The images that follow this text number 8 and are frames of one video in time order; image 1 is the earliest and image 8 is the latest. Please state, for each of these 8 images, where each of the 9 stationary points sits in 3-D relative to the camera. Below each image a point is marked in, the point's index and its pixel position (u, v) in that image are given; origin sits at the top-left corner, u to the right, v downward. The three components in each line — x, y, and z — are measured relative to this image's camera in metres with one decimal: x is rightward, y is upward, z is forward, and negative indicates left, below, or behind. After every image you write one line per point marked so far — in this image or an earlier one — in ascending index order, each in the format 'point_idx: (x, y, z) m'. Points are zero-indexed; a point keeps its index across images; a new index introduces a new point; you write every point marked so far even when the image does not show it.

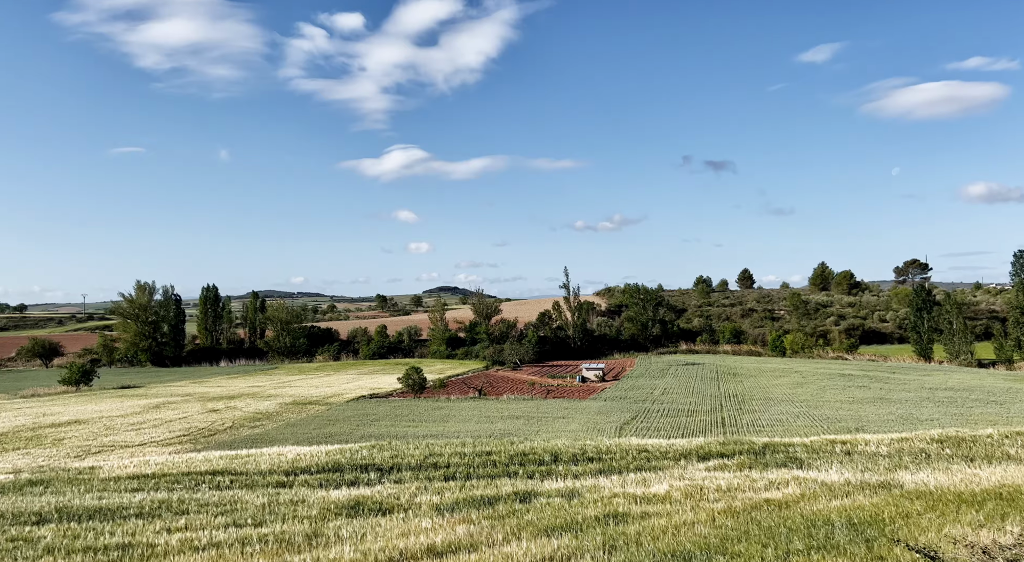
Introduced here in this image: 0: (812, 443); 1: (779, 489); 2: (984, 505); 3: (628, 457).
0: (+6.7, -3.9, +20.0) m
1: (+3.5, -3.0, +12.8) m
2: (+5.9, -3.2, +11.8) m
3: (+2.0, -3.1, +15.9) m
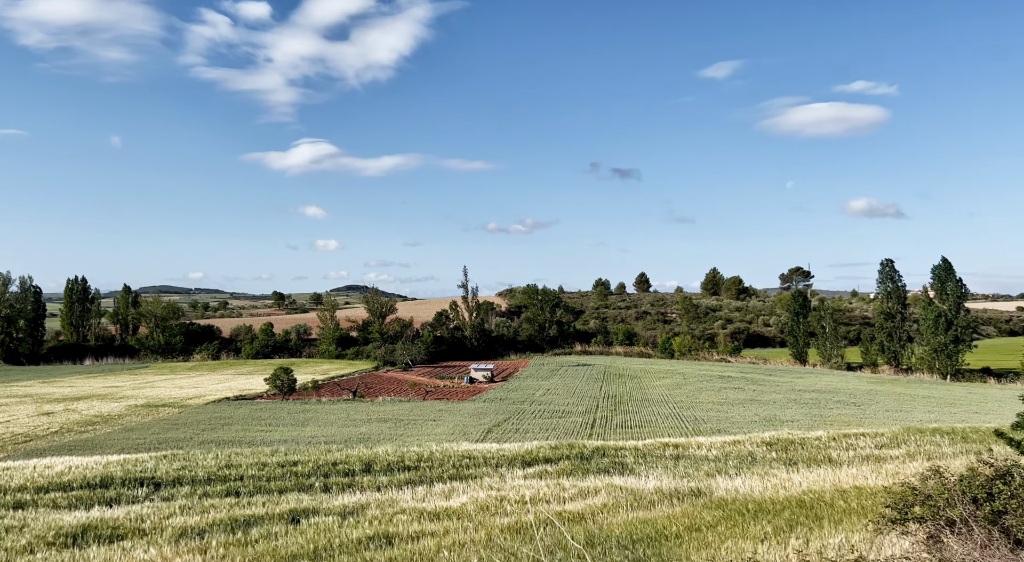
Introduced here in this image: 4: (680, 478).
0: (+3.0, -4.1, +19.9) m
1: (+0.8, -3.1, +12.3) m
2: (+3.3, -3.3, +11.6) m
3: (-1.1, -3.1, +15.2) m
4: (+3.2, -3.8, +16.5) m
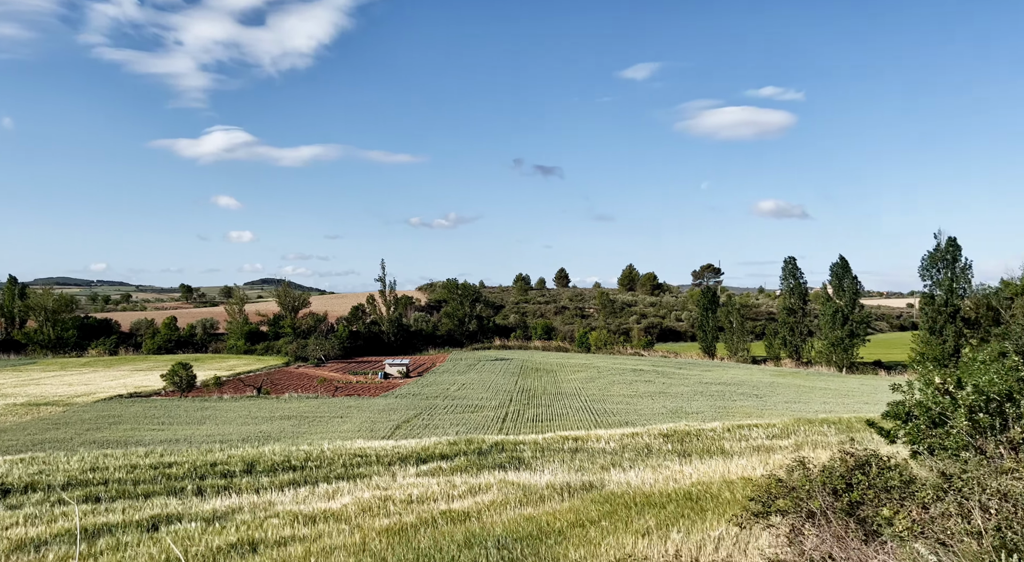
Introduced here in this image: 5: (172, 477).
0: (+0.8, -3.9, +19.7) m
1: (-0.7, -3.0, +11.9) m
2: (+1.9, -3.2, +11.5) m
3: (-2.9, -3.0, +14.6) m
4: (+1.3, -3.7, +16.3) m
5: (-4.5, -2.6, +12.0) m
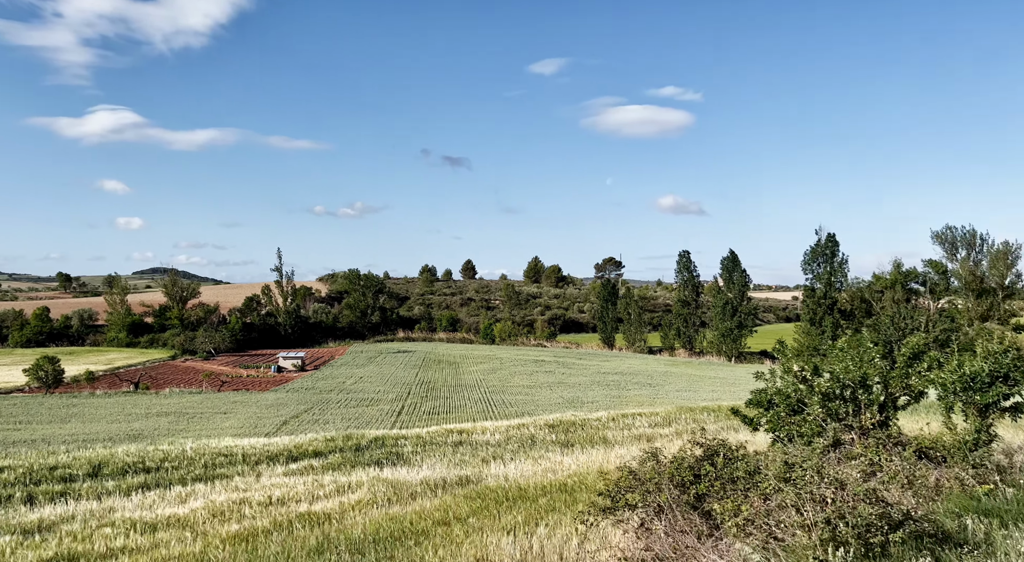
0: (-1.8, -3.7, +19.4) m
1: (-2.4, -2.8, +11.4) m
2: (+0.2, -3.1, +11.3) m
3: (-4.9, -2.8, +13.9) m
4: (-0.9, -3.6, +16.0) m
5: (-6.2, -2.5, +11.1) m
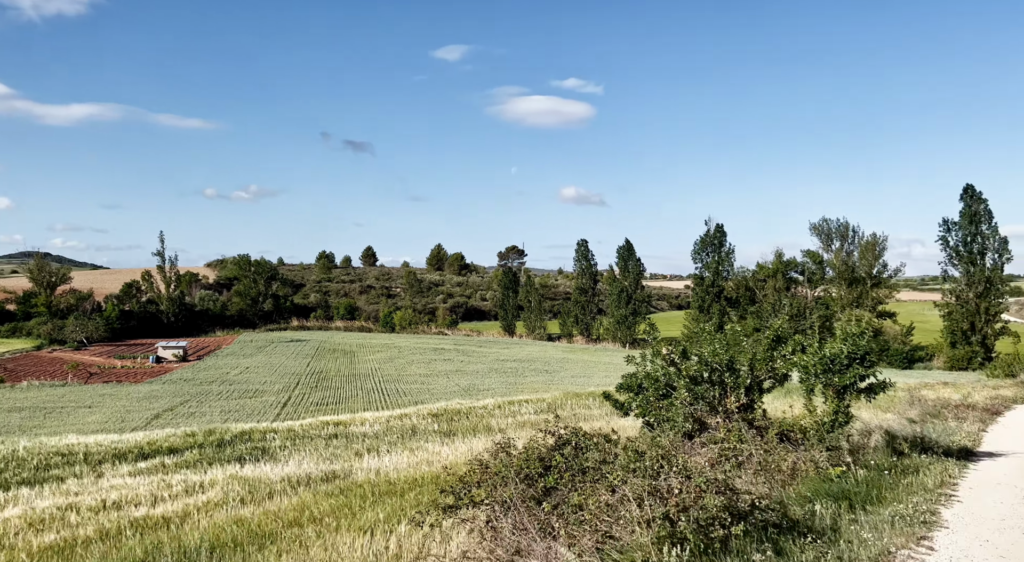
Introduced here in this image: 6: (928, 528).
0: (-4.4, -3.4, +18.6) m
1: (-4.2, -2.7, +10.6) m
2: (-1.5, -3.0, +10.8) m
3: (-6.8, -2.6, +12.8) m
4: (-3.2, -3.3, +15.4) m
5: (-7.9, -2.3, +9.8) m
6: (+5.5, -3.3, +12.0) m
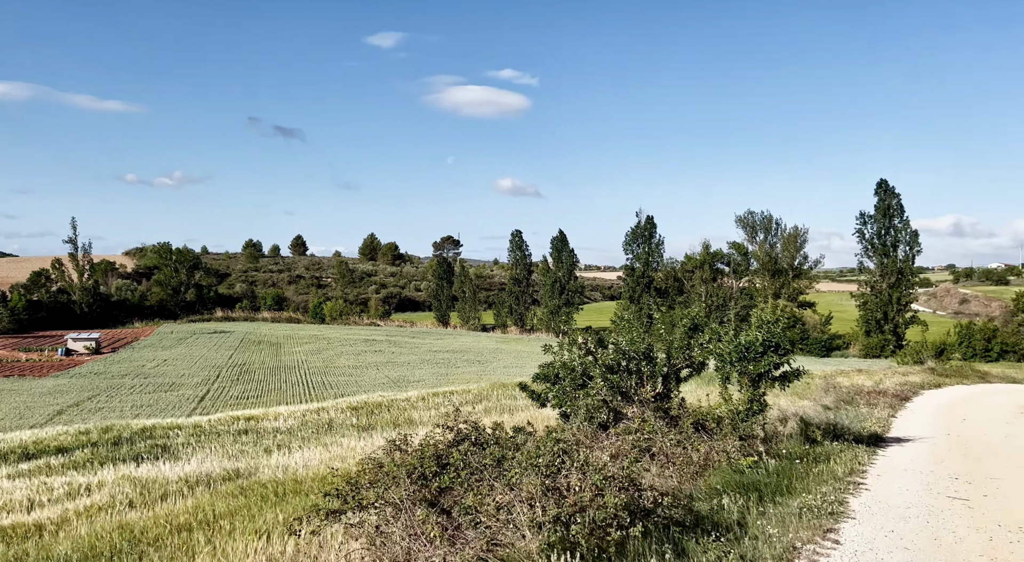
0: (-6.1, -3.2, +17.8) m
1: (-5.2, -2.6, +9.8) m
2: (-2.6, -2.9, +10.2) m
3: (-8.1, -2.5, +11.8) m
4: (-4.6, -3.2, +14.7) m
5: (-8.9, -2.2, +8.8) m
6: (+4.3, -3.2, +12.0) m
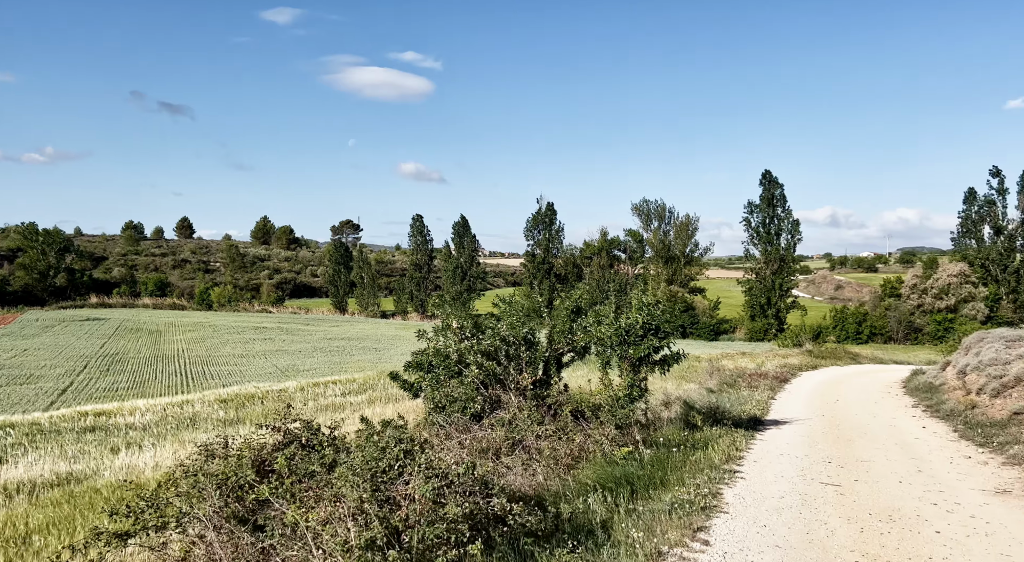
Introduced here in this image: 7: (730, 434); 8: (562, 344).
0: (-8.5, -2.9, +16.1) m
1: (-6.7, -2.4, +8.3) m
2: (-4.1, -2.7, +9.0) m
3: (-9.7, -2.2, +9.9) m
4: (-6.7, -2.9, +13.2) m
5: (-10.2, -2.0, +6.8) m
6: (+2.5, -3.0, +11.6) m
7: (+4.3, -3.0, +17.7) m
8: (+0.9, -1.2, +15.8) m
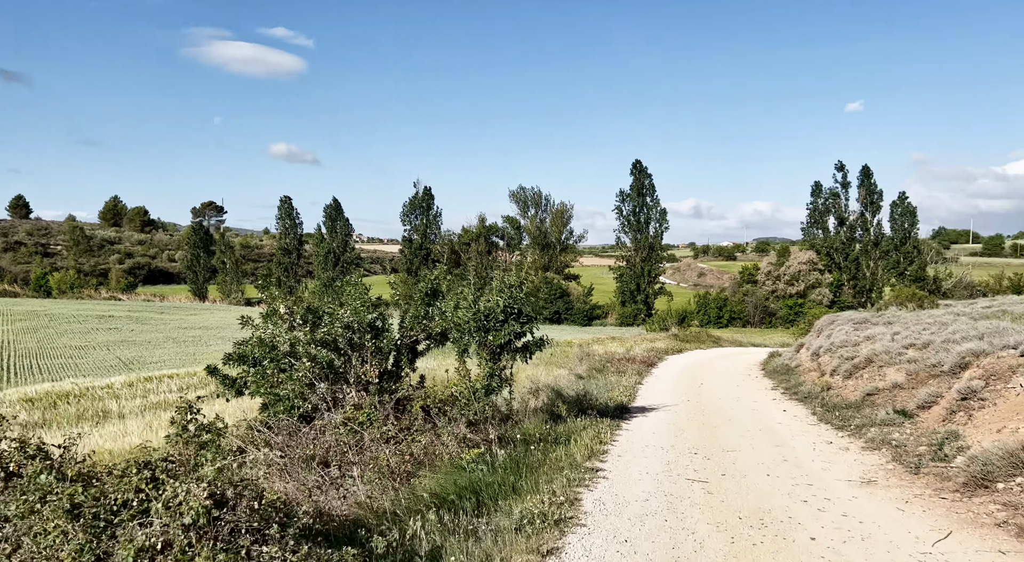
0: (-10.9, -2.6, +13.1) m
1: (-8.1, -2.2, +5.7) m
2: (-5.6, -2.5, +6.7) m
3: (-11.3, -2.0, +6.8) m
4: (-8.7, -2.6, +10.5) m
5: (-11.3, -1.9, +3.7) m
6: (+0.6, -2.8, +10.2) m
7: (+1.5, -2.7, +16.5) m
8: (-1.6, -0.9, +14.2) m
